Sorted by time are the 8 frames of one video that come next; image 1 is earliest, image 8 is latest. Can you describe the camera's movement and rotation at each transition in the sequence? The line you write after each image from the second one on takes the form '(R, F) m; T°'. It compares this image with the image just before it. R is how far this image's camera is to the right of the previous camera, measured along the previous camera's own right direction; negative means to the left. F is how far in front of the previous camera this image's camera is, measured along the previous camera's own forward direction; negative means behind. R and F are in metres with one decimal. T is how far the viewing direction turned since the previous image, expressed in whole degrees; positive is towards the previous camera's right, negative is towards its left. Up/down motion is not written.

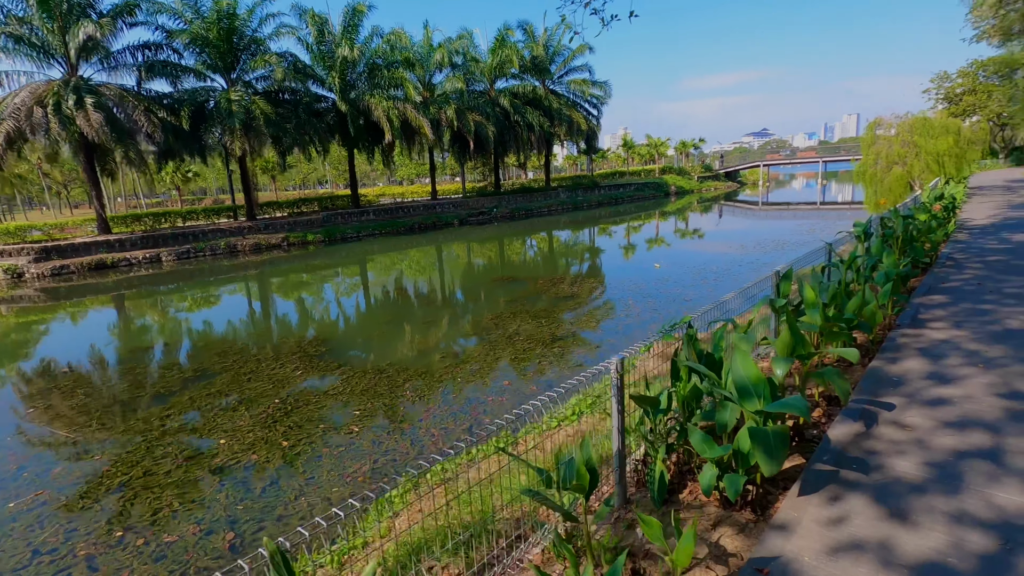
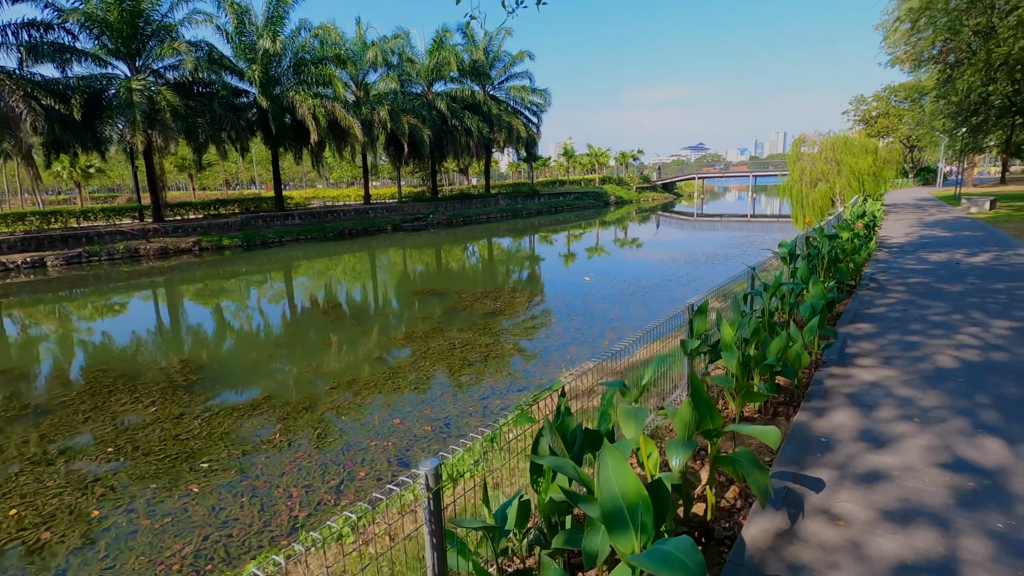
(+0.5, +0.8) m; +6°
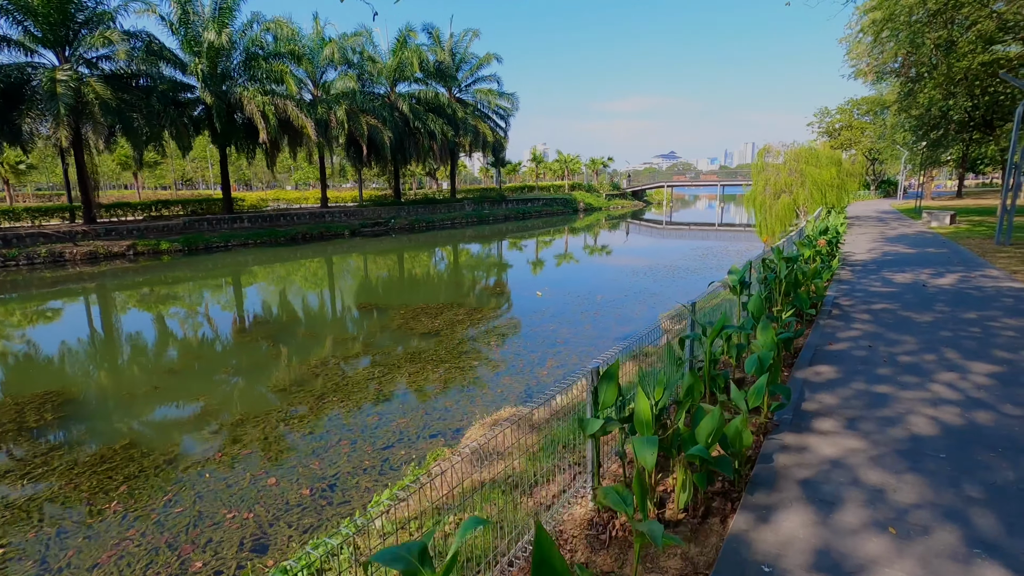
(+0.6, +0.9) m; +3°
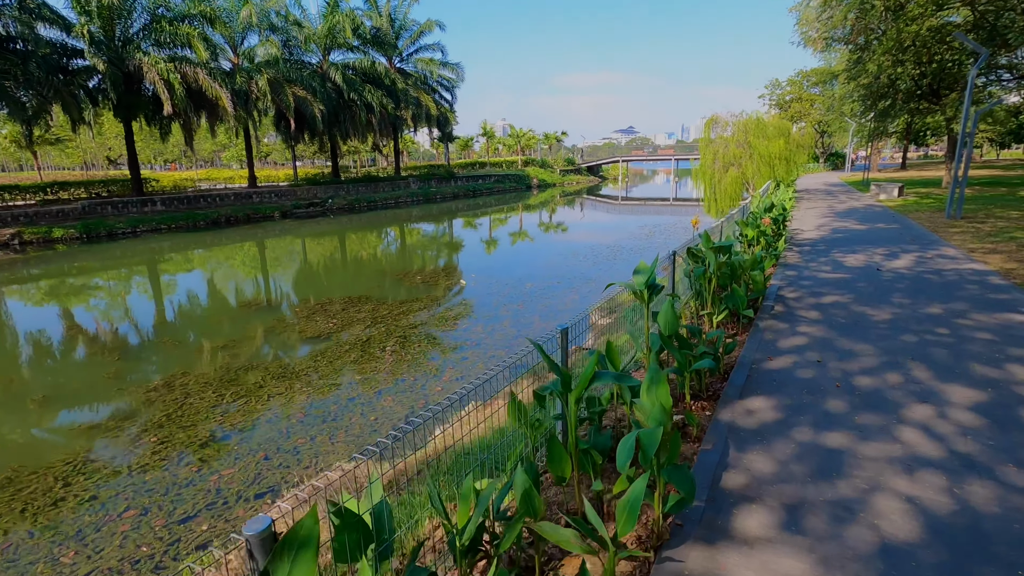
(+0.8, +1.3) m; +4°
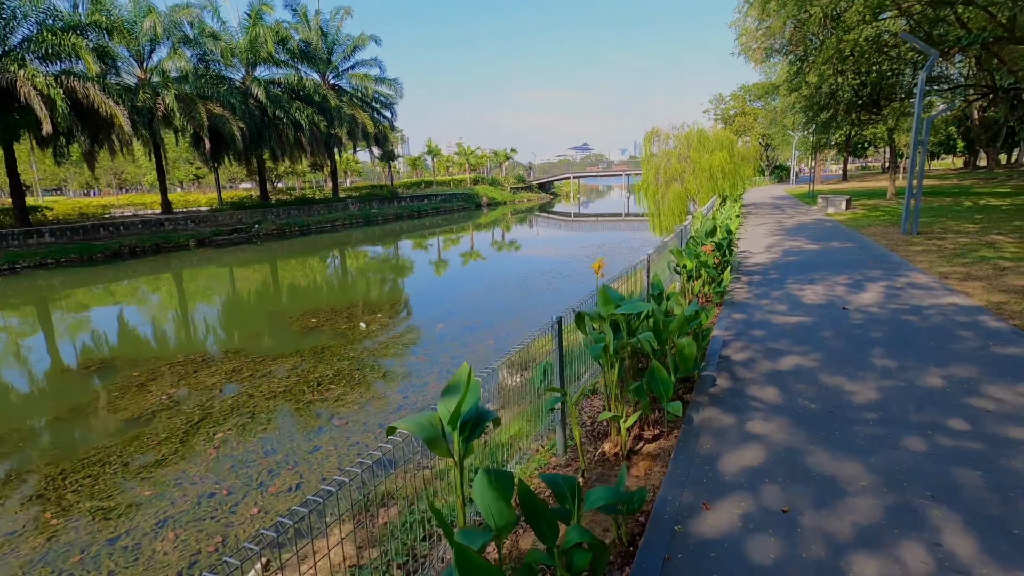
(+0.9, +1.6) m; +4°
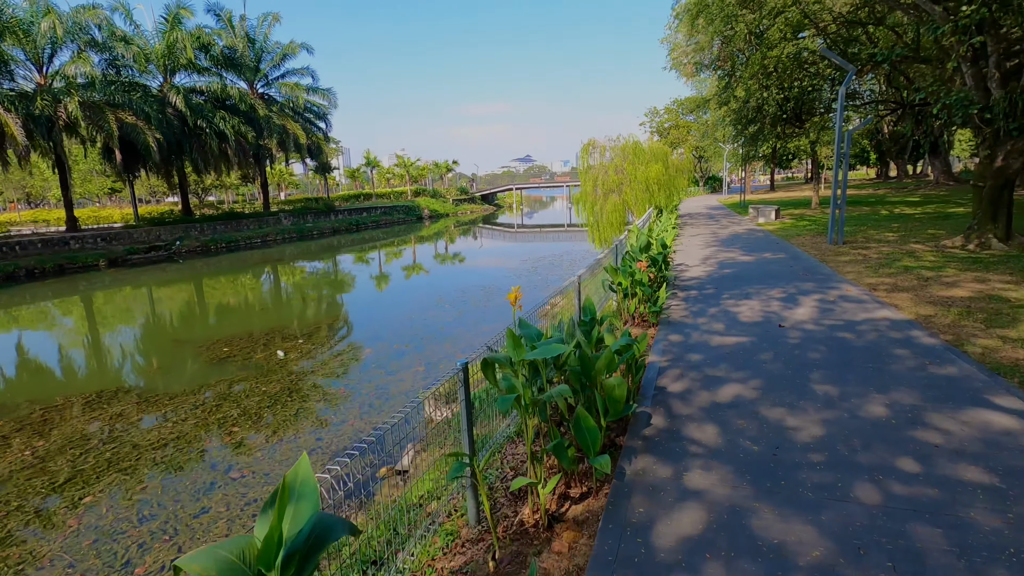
(+0.2, +0.4) m; +6°
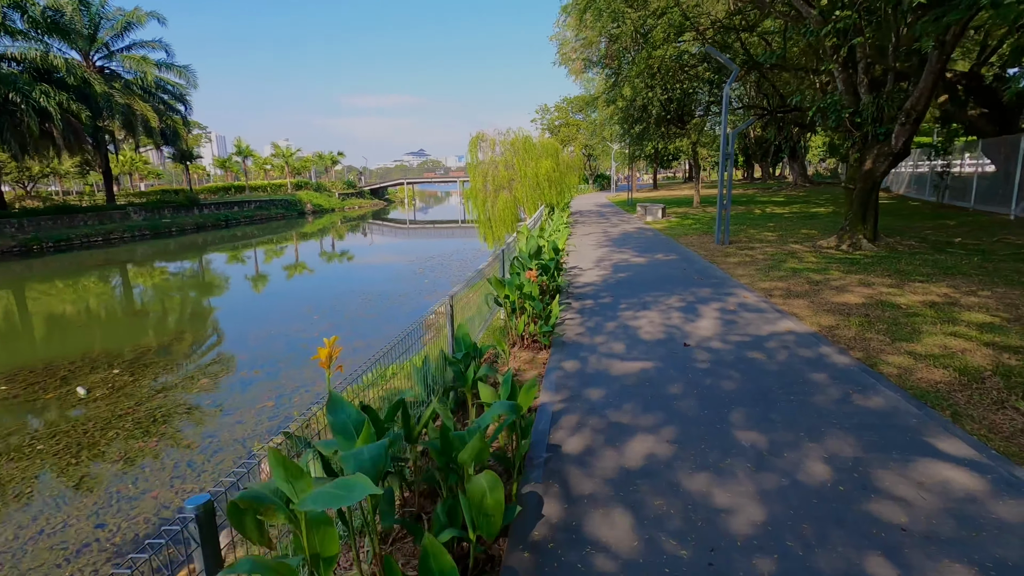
(+0.3, +1.0) m; +11°
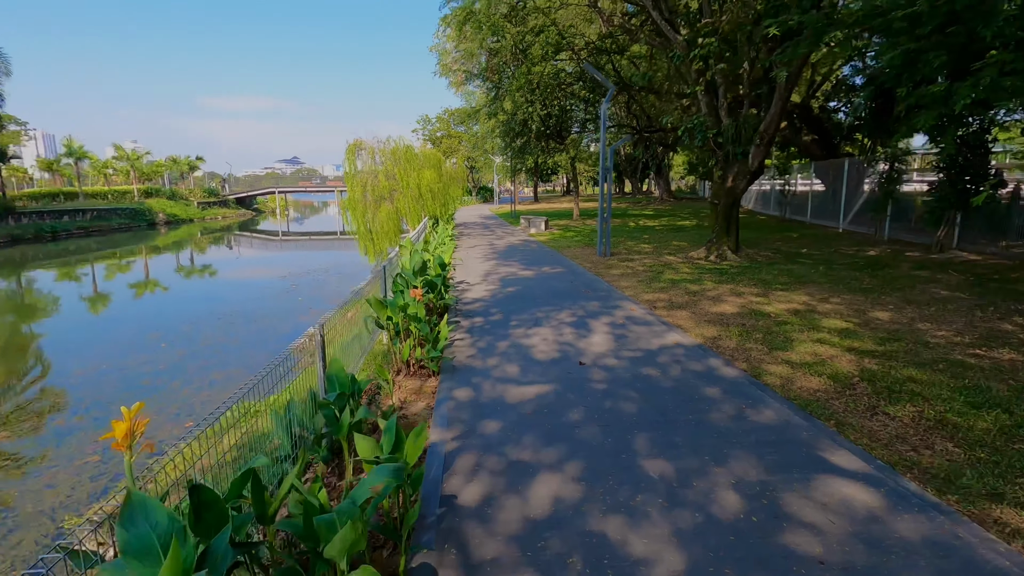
(0.0, +0.4) m; +12°
